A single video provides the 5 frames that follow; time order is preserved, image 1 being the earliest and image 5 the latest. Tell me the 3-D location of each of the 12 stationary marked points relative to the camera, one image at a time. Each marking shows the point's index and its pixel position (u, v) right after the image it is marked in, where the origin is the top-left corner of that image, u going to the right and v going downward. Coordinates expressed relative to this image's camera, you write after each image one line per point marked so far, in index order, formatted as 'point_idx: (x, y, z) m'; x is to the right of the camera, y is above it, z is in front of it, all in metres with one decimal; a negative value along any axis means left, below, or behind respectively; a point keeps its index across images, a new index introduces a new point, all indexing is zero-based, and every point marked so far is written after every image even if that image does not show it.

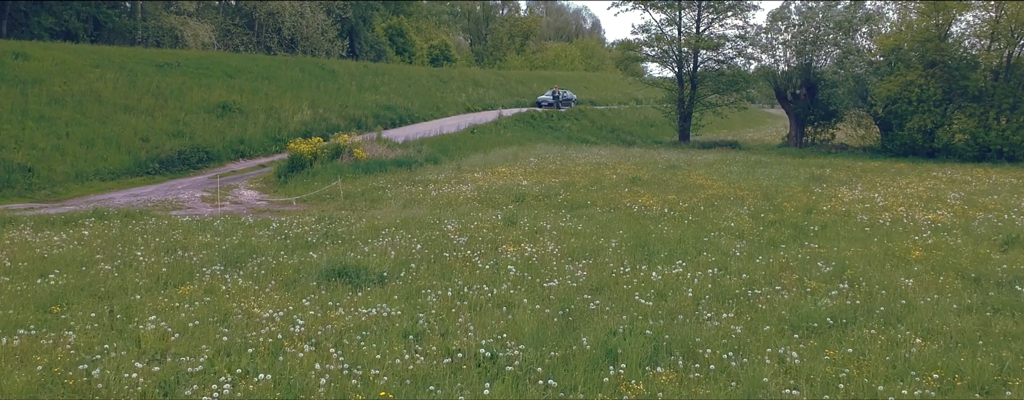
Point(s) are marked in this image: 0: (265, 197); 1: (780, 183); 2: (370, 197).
0: (-6.6, +0.1, +19.4) m
1: (+7.3, +0.5, +19.7) m
2: (-3.6, +0.1, +18.6) m
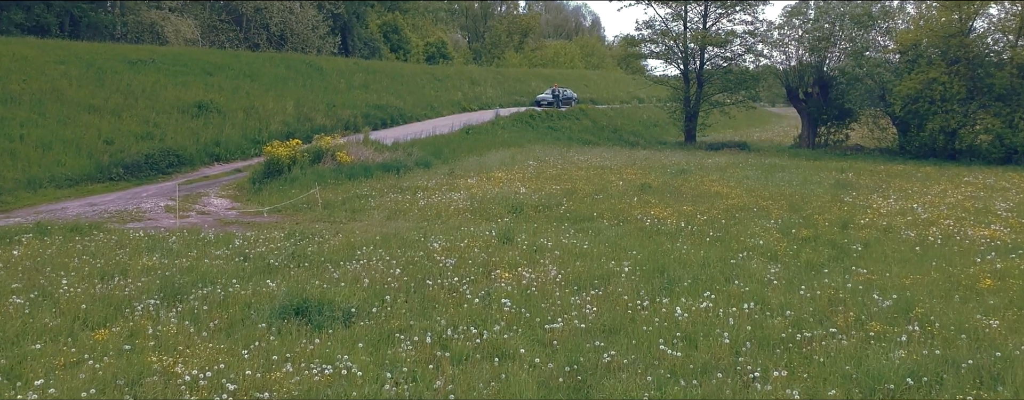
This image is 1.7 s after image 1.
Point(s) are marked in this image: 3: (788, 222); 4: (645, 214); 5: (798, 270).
0: (-6.7, -0.1, +17.6) m
1: (+7.2, +0.2, +17.9) m
2: (-3.7, -0.2, +16.7) m
3: (+5.2, -0.4, +13.7) m
4: (+2.7, -0.3, +14.8) m
5: (+4.2, -1.0, +10.5) m
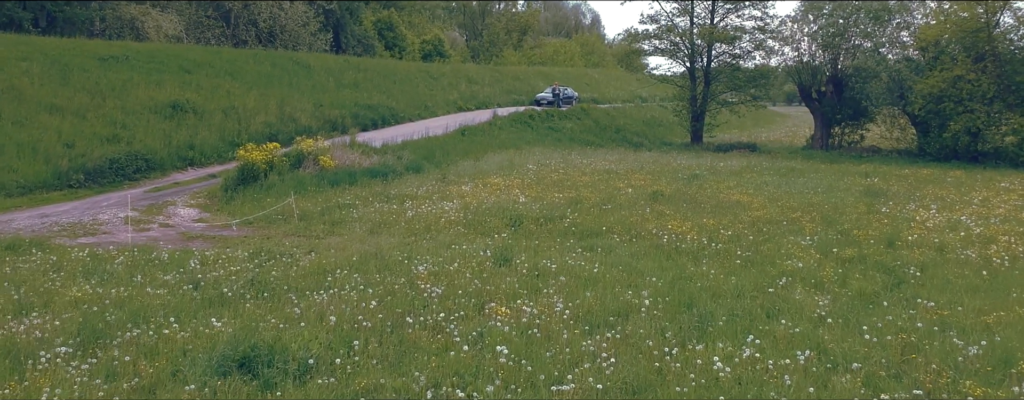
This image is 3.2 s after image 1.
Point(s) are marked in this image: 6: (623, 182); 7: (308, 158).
0: (-6.7, -0.4, +15.9) m
1: (+7.2, 0.0, +16.1) m
2: (-3.7, -0.4, +15.0) m
3: (+5.2, -0.6, +12.0) m
4: (+2.7, -0.5, +13.0) m
5: (+4.1, -1.2, +8.8) m
6: (+2.9, +0.5, +18.8) m
7: (-5.5, +1.1, +19.6) m
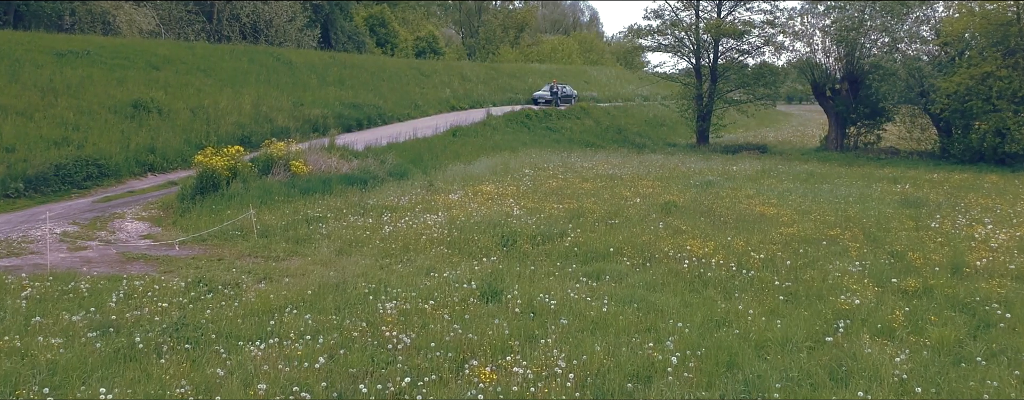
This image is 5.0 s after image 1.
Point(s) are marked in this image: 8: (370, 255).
0: (-6.9, -0.6, +13.9) m
1: (+7.0, -0.2, +14.2) m
2: (-3.9, -0.6, +13.0) m
3: (+5.0, -0.9, +10.0) m
4: (+2.5, -0.8, +11.1) m
5: (+4.0, -1.5, +6.9) m
6: (+2.7, +0.2, +16.9) m
7: (-5.7, +0.9, +17.6) m
8: (-2.3, -0.9, +11.5) m
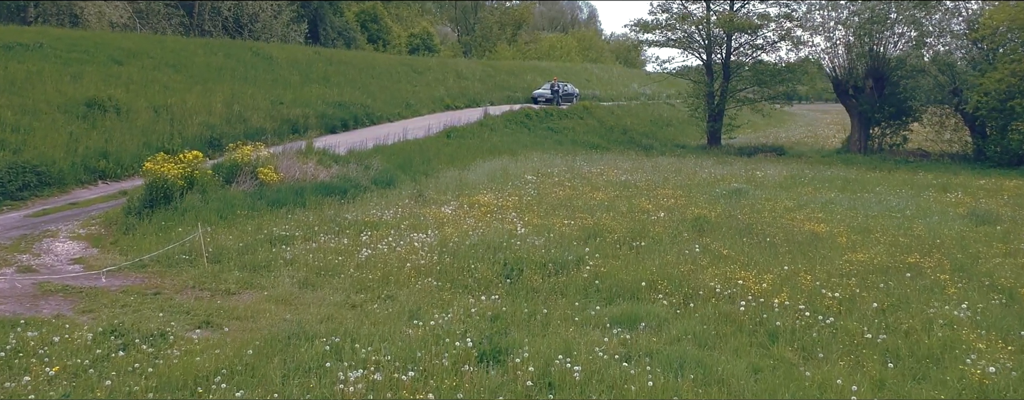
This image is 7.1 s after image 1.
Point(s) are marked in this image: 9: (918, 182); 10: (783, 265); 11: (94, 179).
0: (-6.8, -0.9, +11.6) m
1: (+7.1, -0.5, +12.0) m
2: (-3.8, -0.9, +10.7) m
3: (+5.1, -1.1, +7.8) m
4: (+2.6, -1.0, +8.8) m
5: (+4.1, -1.8, +4.6) m
6: (+2.8, 0.0, +14.6) m
7: (-5.6, +0.6, +15.3) m
8: (-2.2, -1.1, +9.3) m
9: (+10.7, +0.5, +19.1) m
10: (+3.6, -0.9, +9.5) m
11: (-9.3, +0.5, +16.2) m
